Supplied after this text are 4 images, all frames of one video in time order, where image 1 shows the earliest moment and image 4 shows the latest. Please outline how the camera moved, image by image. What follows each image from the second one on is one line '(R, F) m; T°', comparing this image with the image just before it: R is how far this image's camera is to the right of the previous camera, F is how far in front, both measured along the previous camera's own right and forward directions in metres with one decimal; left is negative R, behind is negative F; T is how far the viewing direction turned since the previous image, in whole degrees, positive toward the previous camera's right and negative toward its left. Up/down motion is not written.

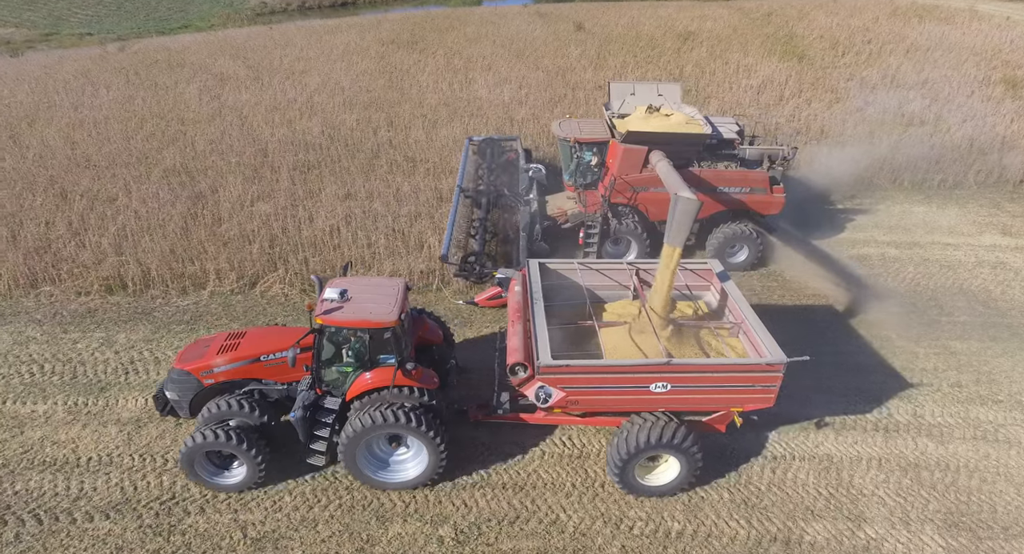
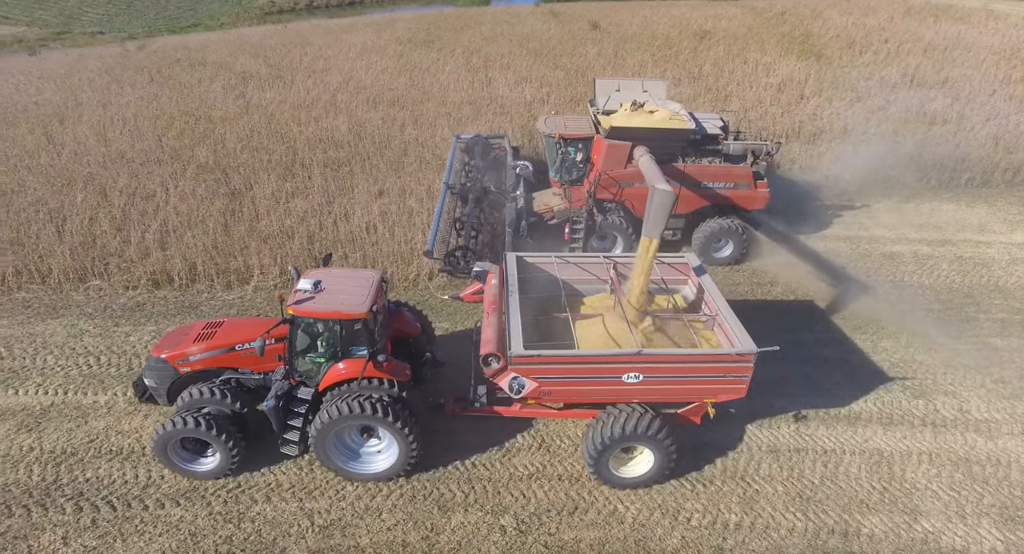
(-0.5, -0.1) m; -1°
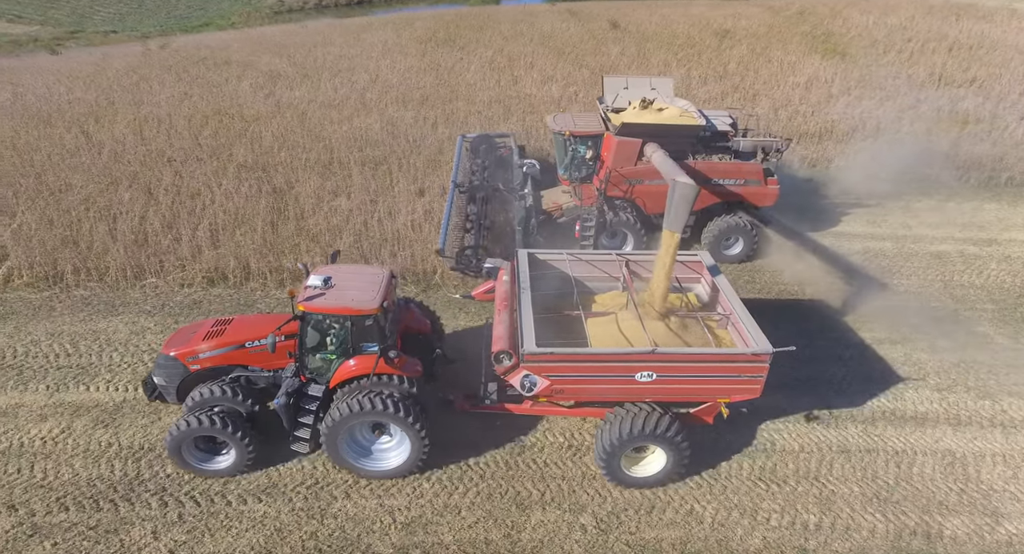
(-0.6, 0.0) m; -1°
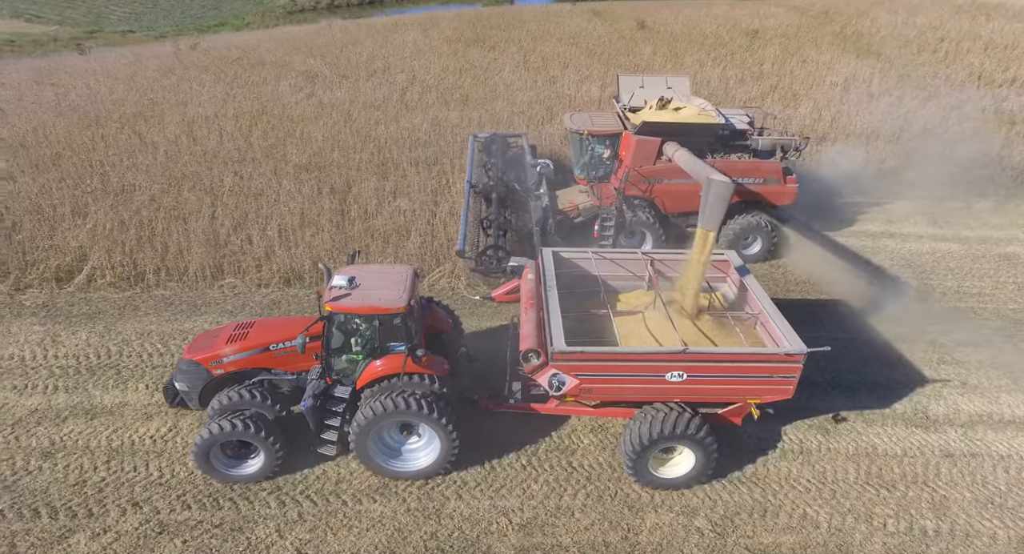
(-0.9, 0.0) m; -1°
